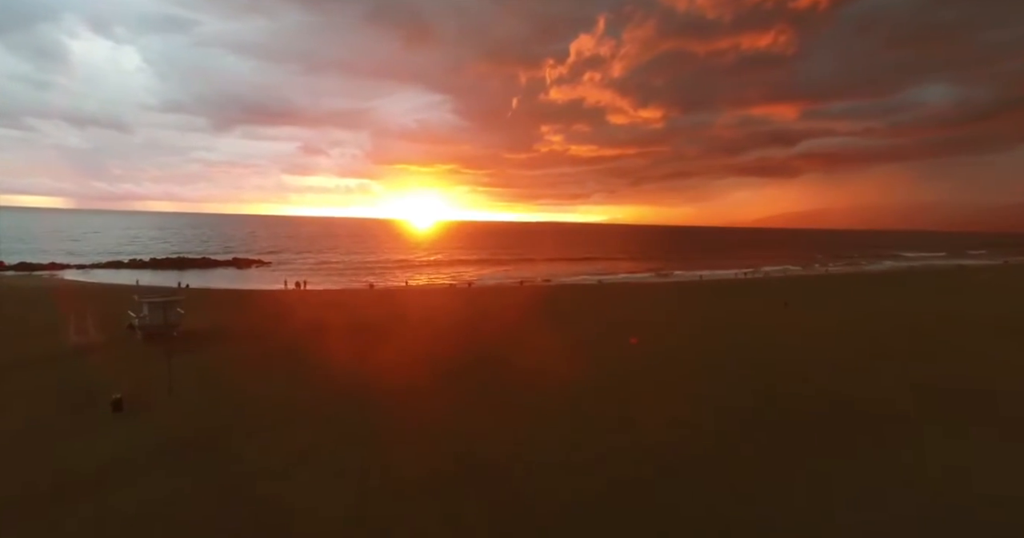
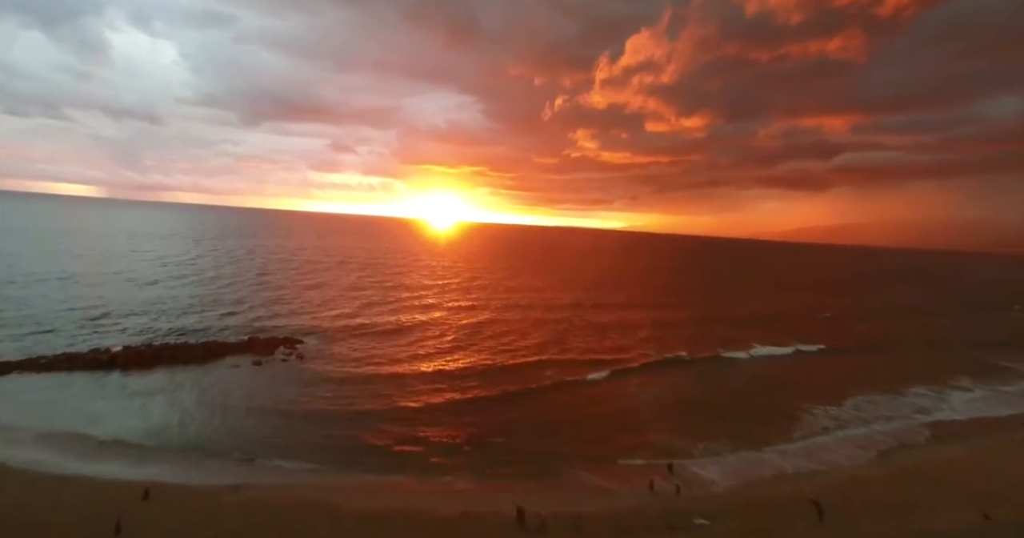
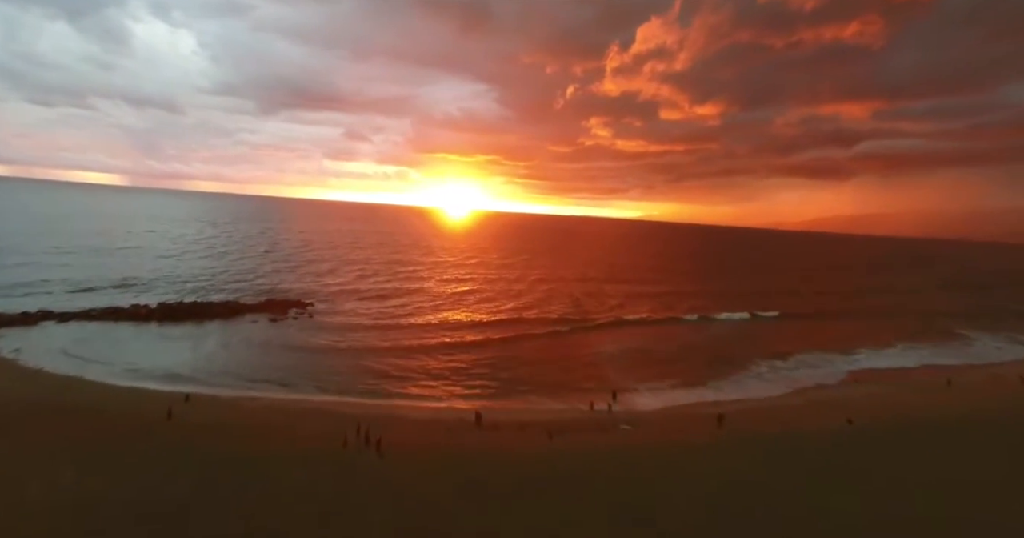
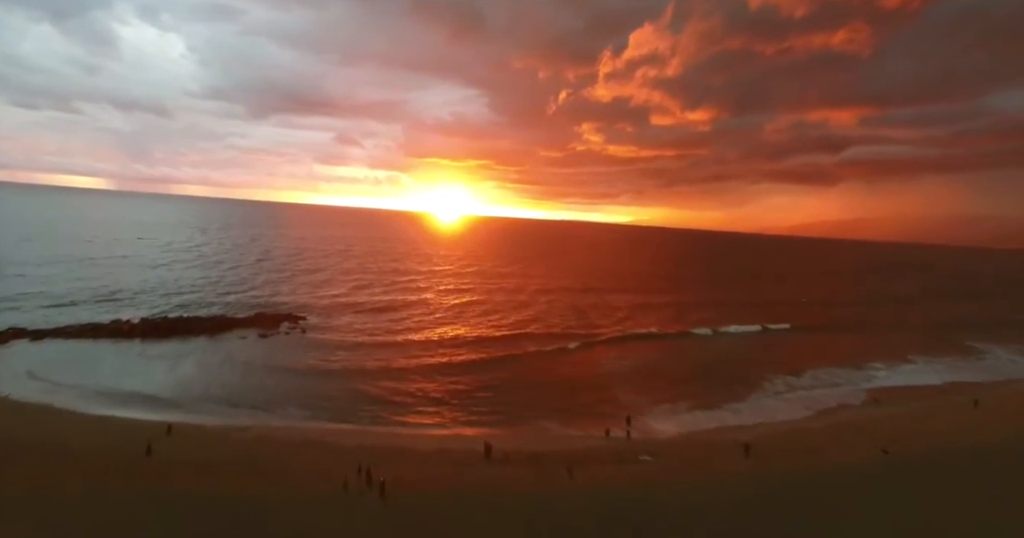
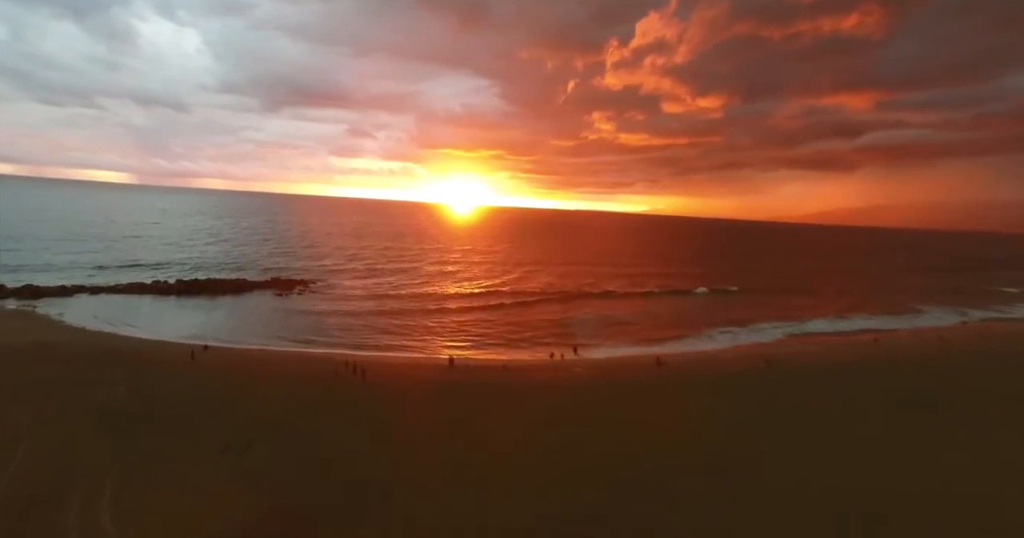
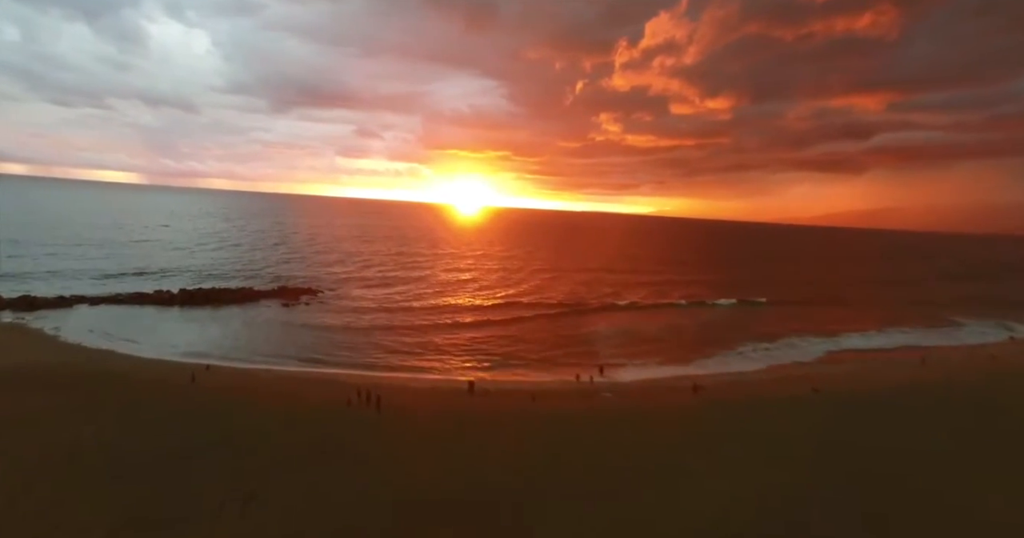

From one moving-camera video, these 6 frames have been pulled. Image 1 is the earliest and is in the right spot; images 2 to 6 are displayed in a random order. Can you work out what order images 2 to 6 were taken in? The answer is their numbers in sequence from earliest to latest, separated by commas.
5, 6, 3, 4, 2
